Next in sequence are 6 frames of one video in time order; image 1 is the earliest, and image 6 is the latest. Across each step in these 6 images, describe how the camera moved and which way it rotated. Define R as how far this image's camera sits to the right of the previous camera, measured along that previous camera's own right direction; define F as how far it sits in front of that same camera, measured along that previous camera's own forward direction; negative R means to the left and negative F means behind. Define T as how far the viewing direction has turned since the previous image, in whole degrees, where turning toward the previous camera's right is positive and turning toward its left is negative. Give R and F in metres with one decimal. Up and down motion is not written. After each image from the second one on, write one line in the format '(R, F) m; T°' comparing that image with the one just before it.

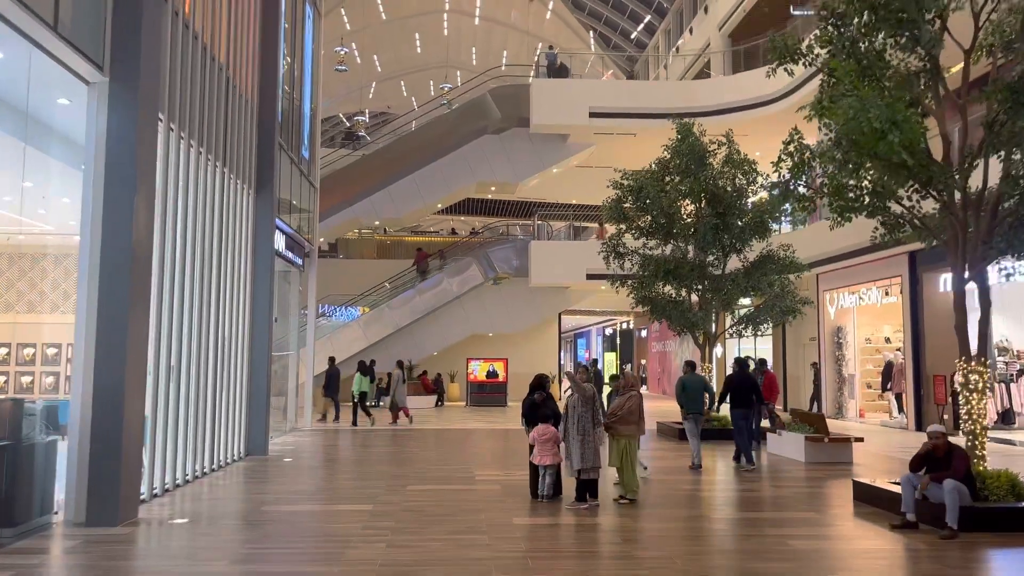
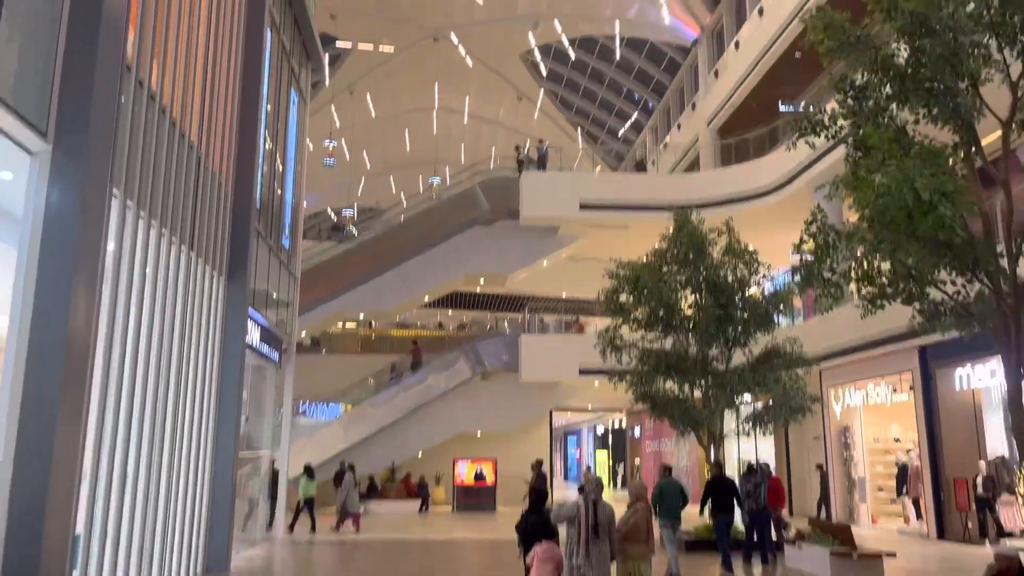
(0.0, +0.7) m; +1°
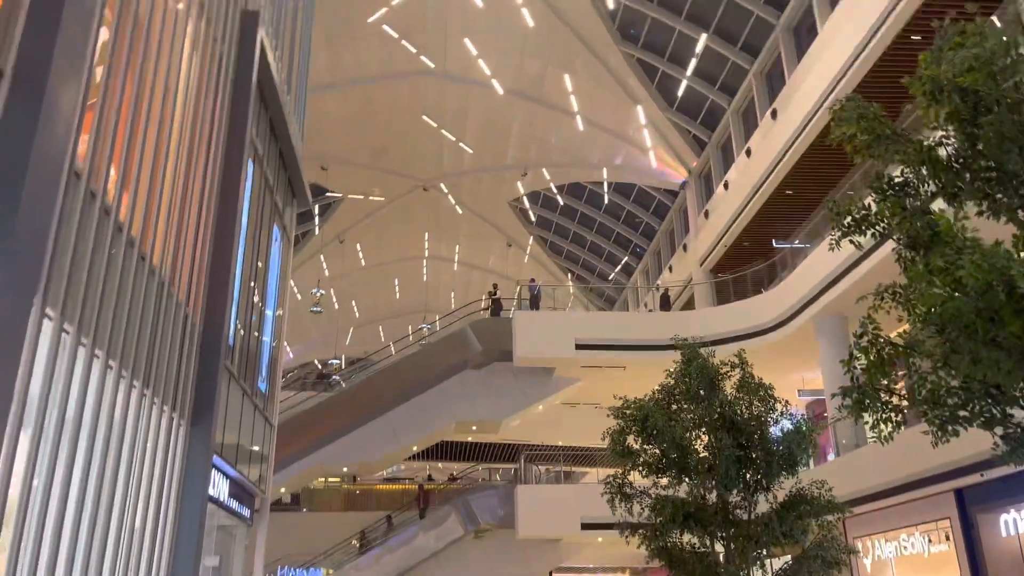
(-0.1, +0.8) m; +1°
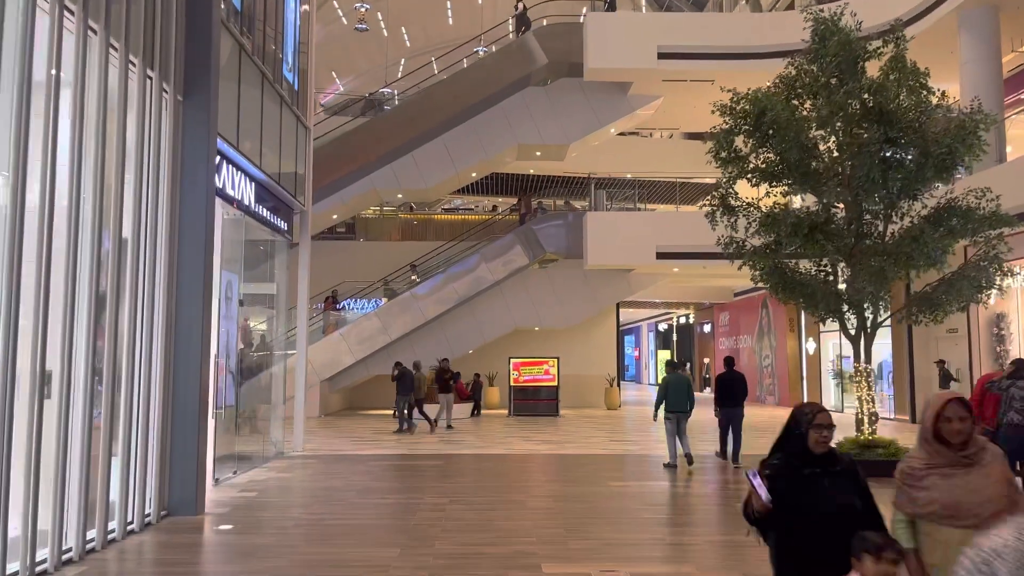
(-0.2, +1.8) m; -4°
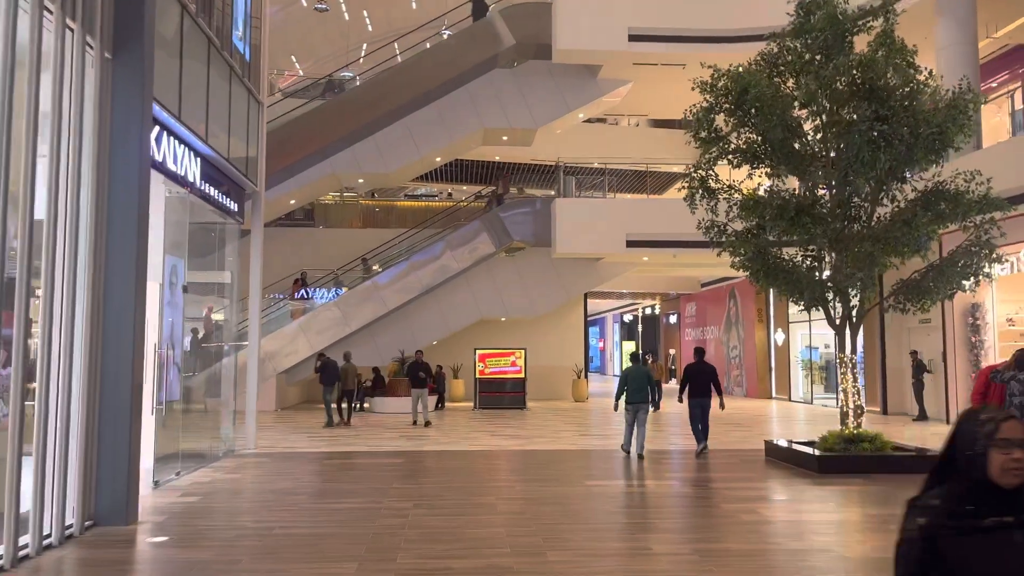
(0.0, +0.5) m; +3°
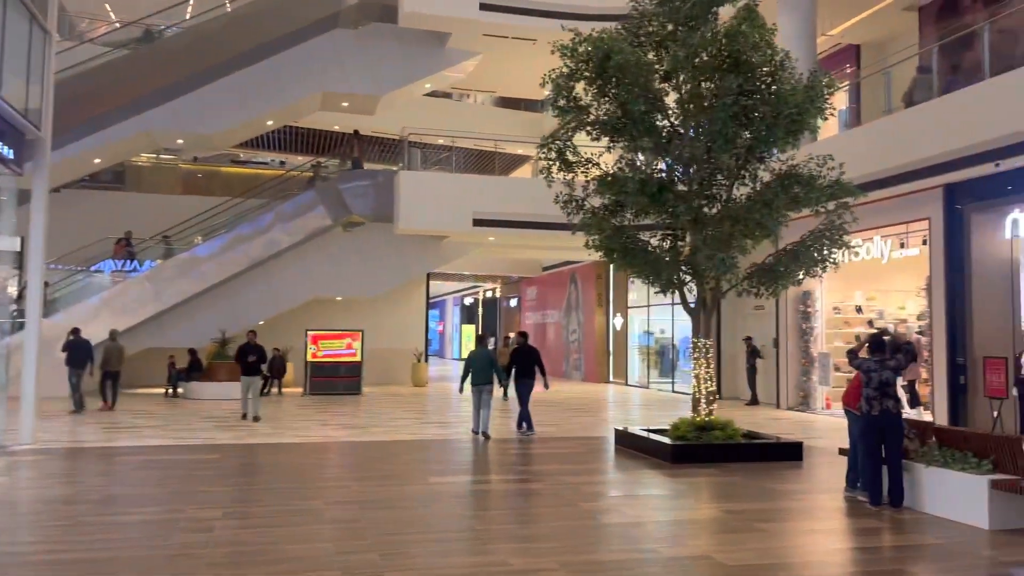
(0.0, +0.8) m; +11°
